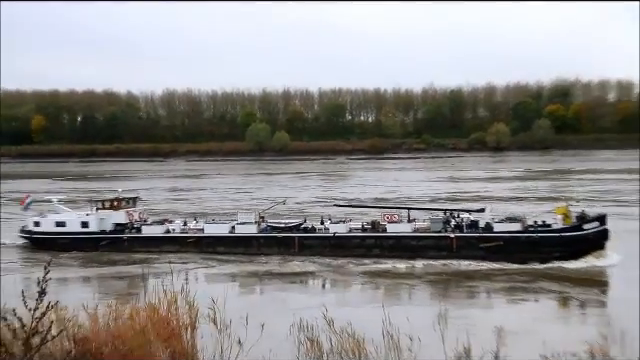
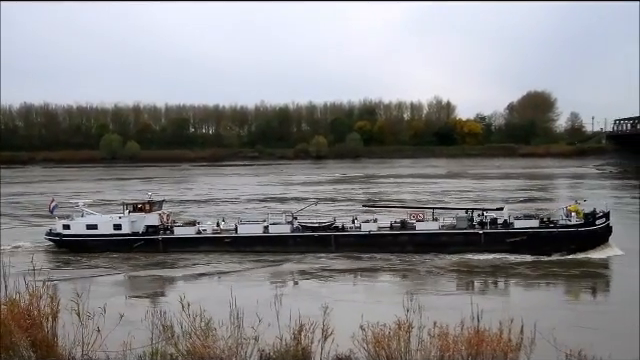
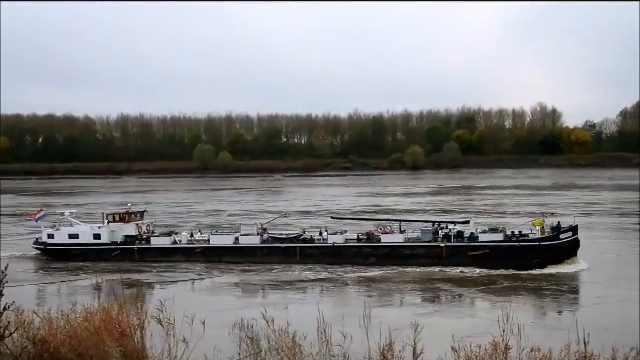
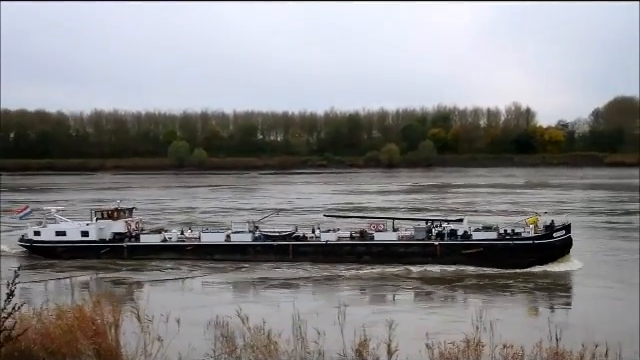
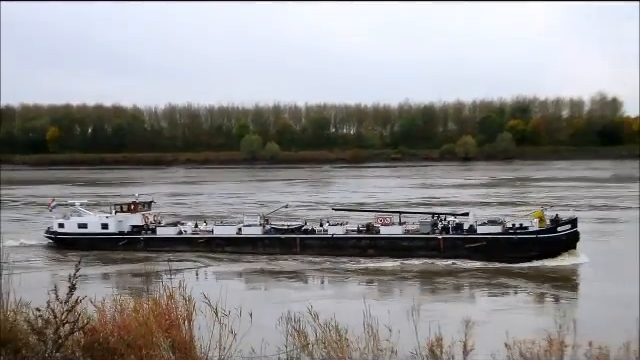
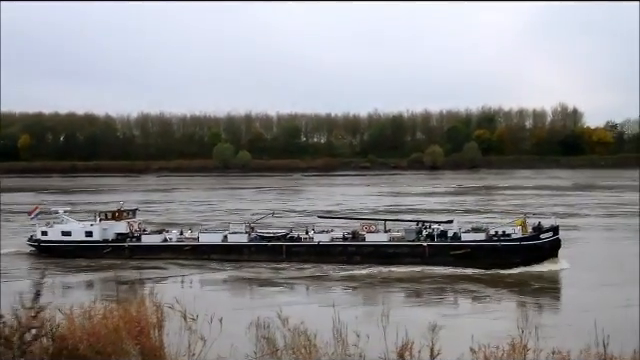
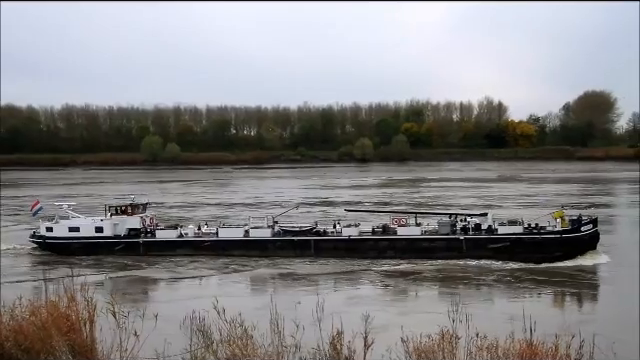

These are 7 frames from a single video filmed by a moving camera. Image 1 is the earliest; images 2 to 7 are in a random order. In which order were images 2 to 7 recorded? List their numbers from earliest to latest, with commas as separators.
5, 6, 3, 4, 7, 2
